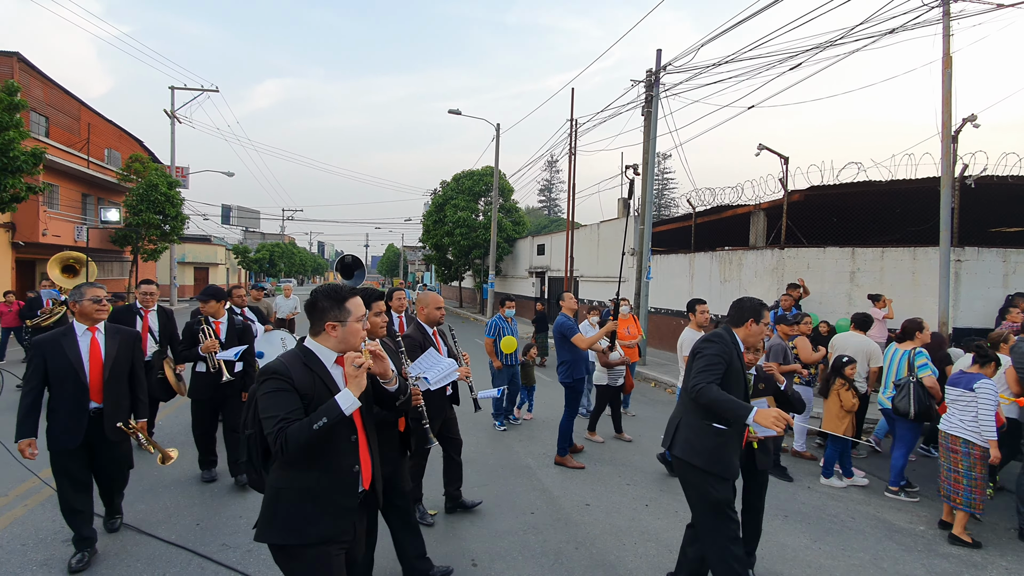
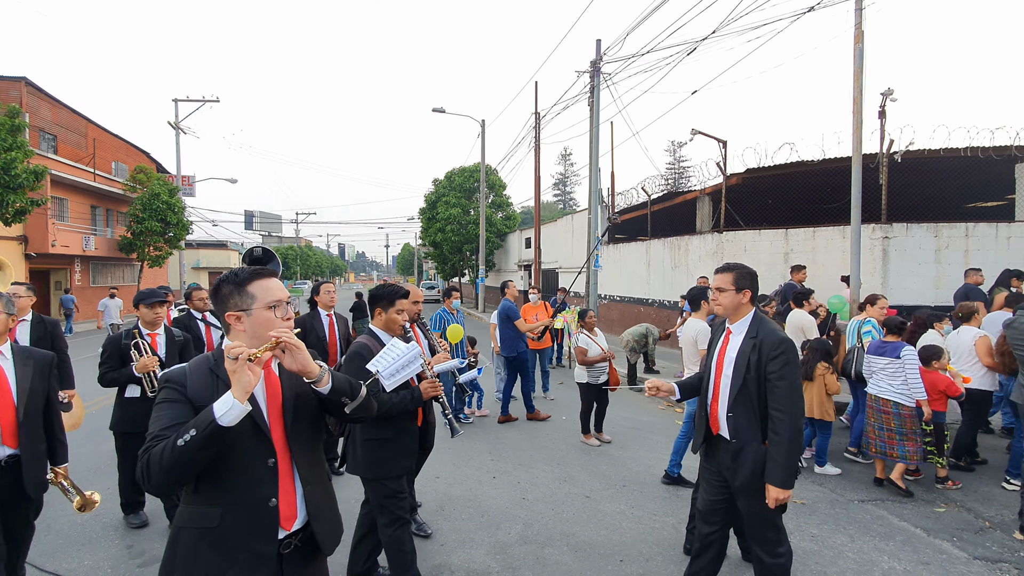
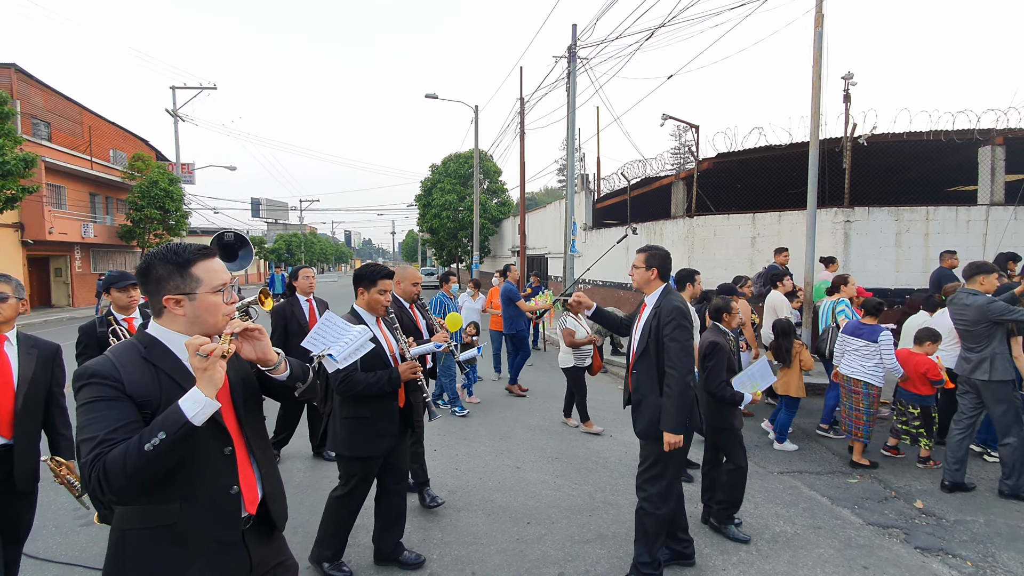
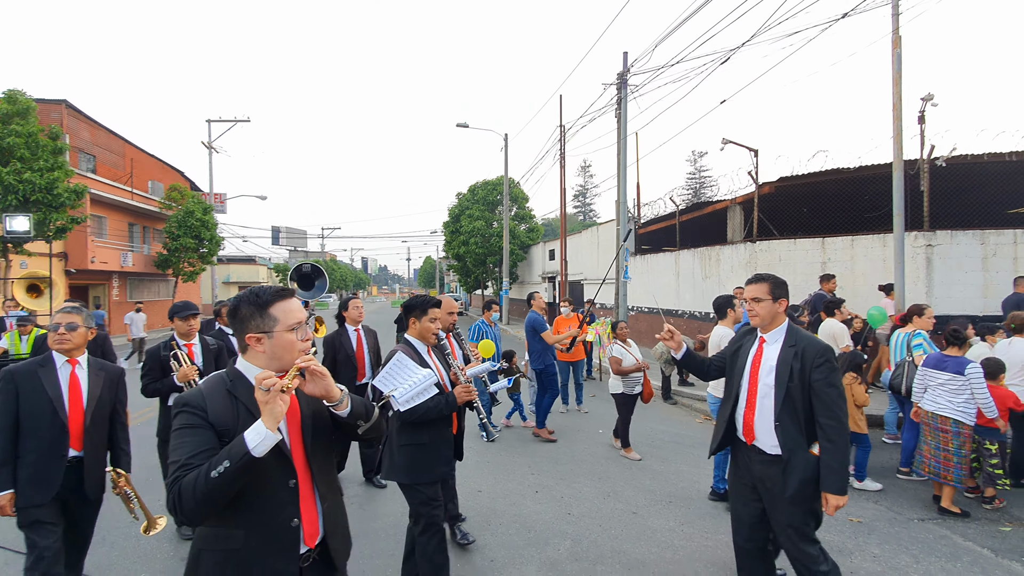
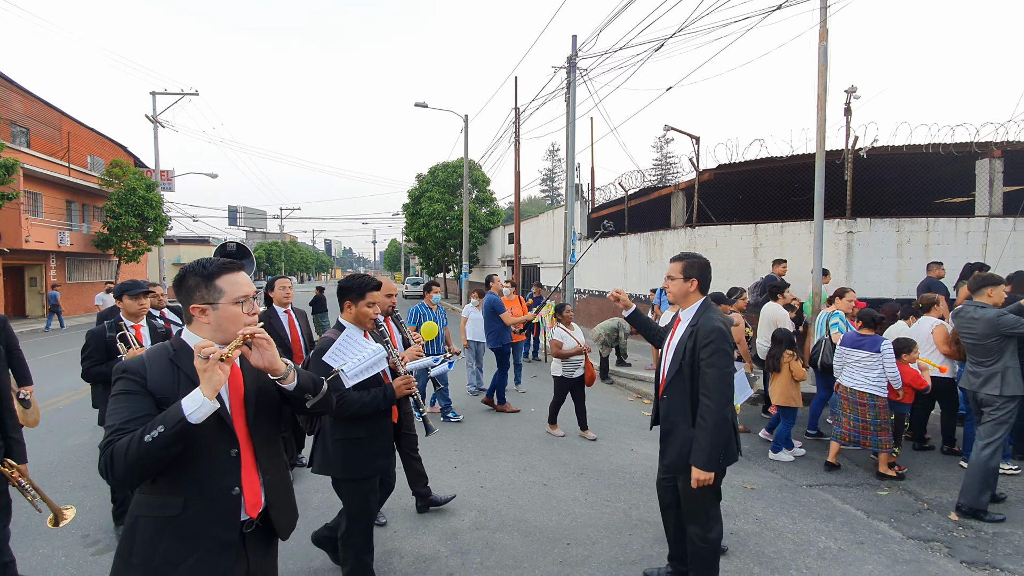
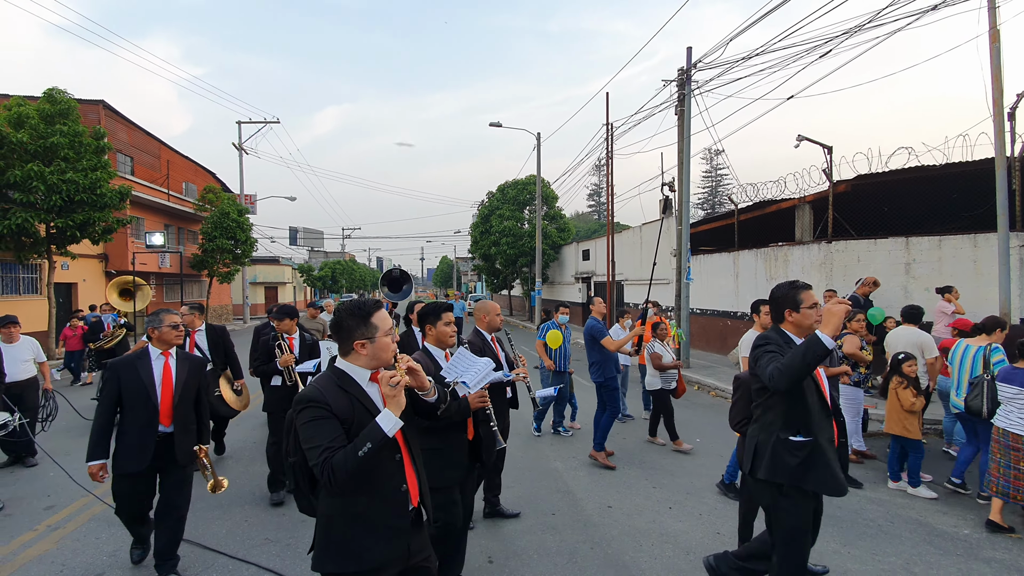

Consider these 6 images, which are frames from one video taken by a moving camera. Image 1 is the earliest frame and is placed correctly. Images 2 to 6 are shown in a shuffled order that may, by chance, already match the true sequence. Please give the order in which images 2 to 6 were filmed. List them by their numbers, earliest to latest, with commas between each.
6, 4, 2, 5, 3
